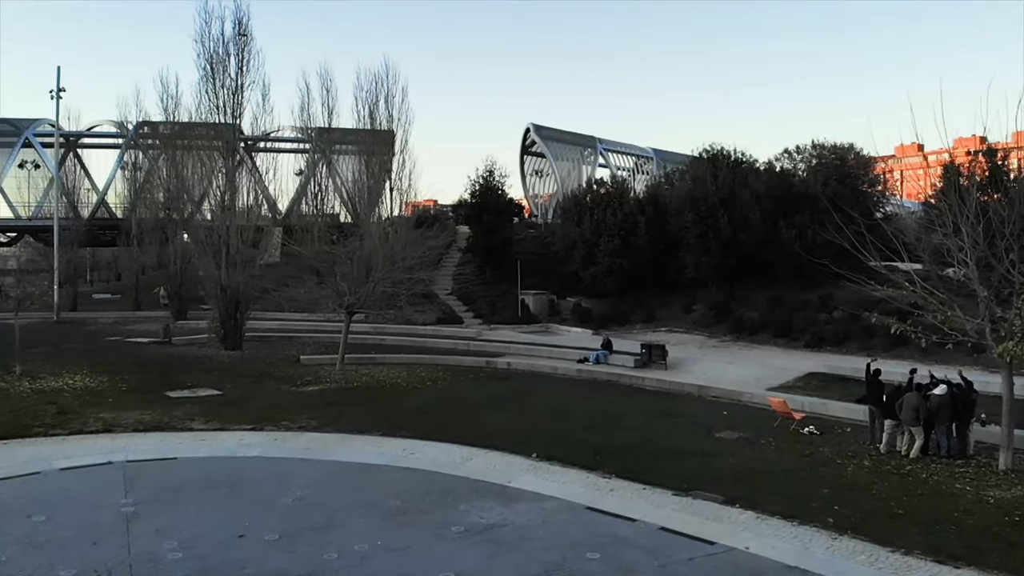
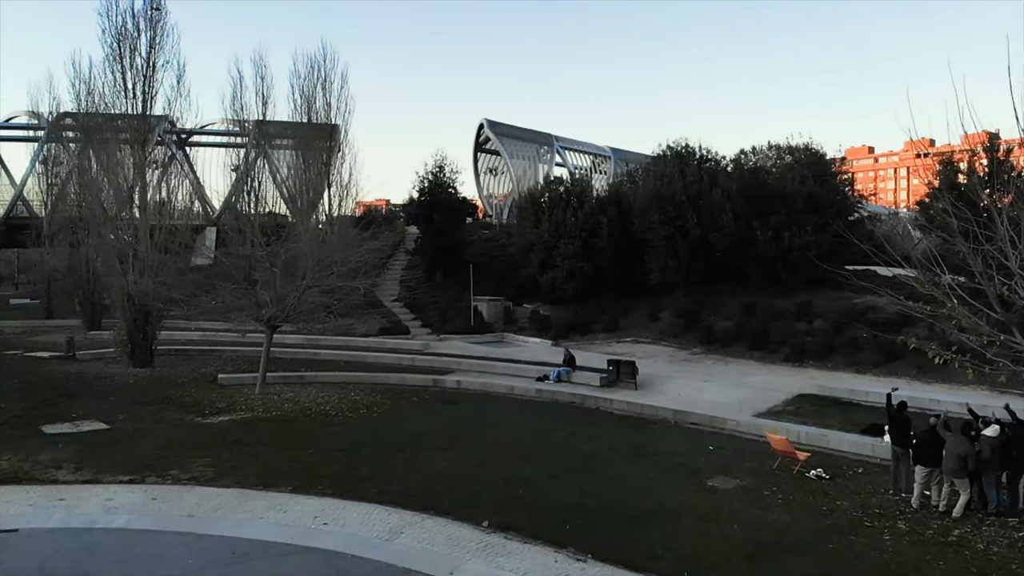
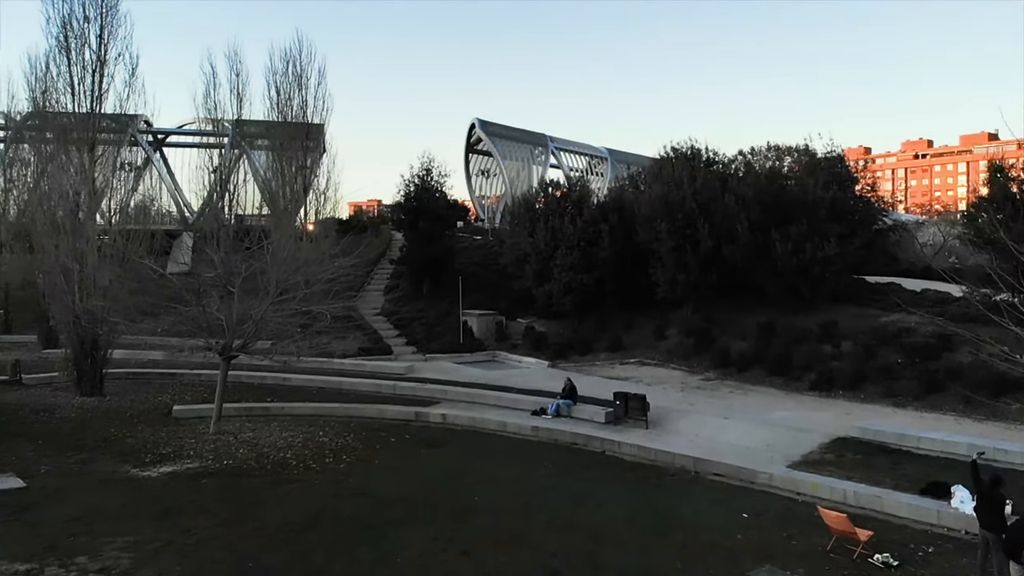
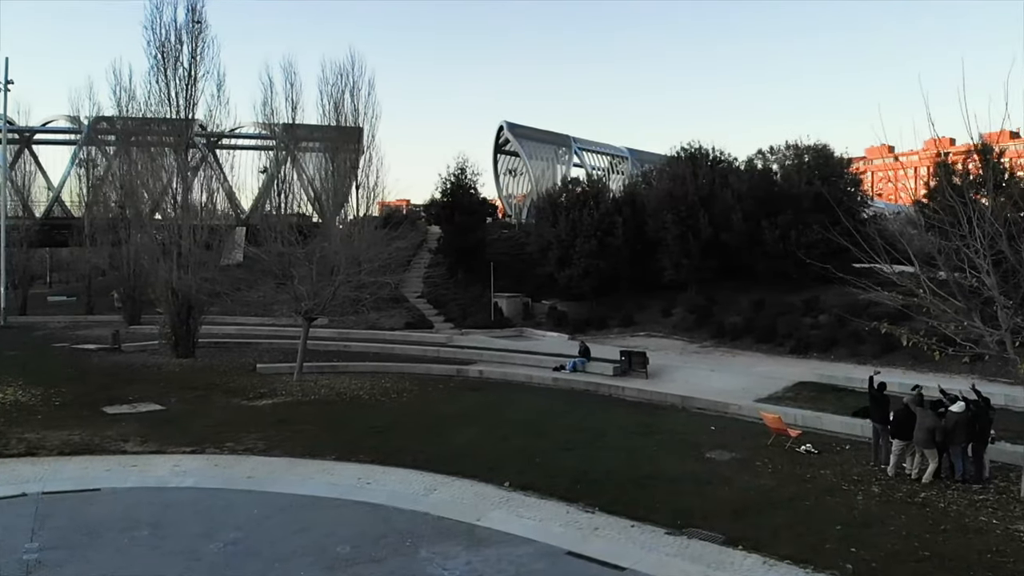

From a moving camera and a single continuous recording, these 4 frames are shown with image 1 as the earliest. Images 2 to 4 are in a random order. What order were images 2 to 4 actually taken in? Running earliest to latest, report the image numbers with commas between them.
4, 2, 3
